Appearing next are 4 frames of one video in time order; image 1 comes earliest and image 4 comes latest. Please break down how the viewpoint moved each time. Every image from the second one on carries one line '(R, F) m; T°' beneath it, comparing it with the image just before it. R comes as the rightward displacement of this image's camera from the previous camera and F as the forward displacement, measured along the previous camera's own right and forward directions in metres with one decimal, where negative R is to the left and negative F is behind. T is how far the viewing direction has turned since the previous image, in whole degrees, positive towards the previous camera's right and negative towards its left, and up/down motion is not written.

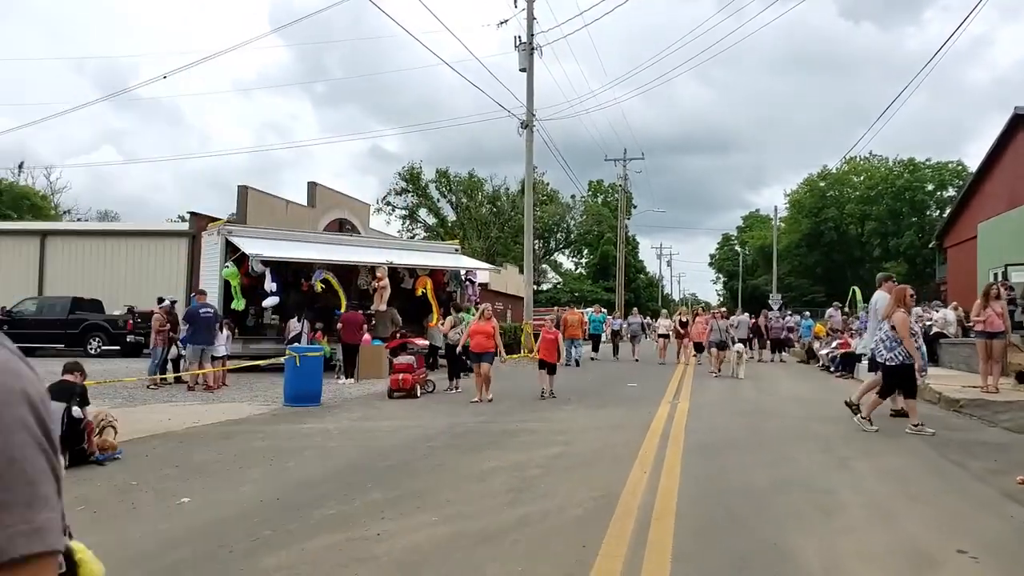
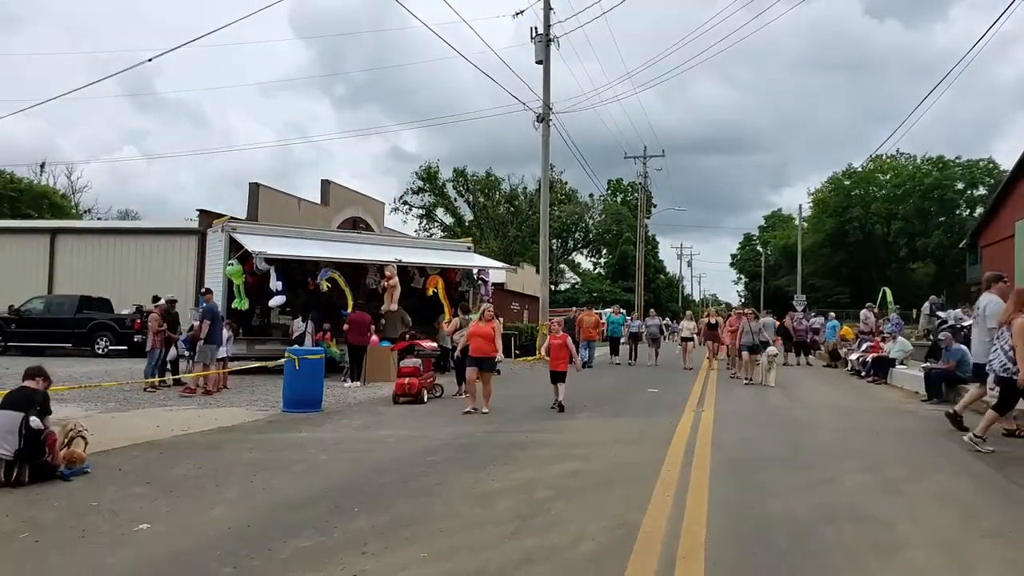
(+0.1, +0.9) m; -1°
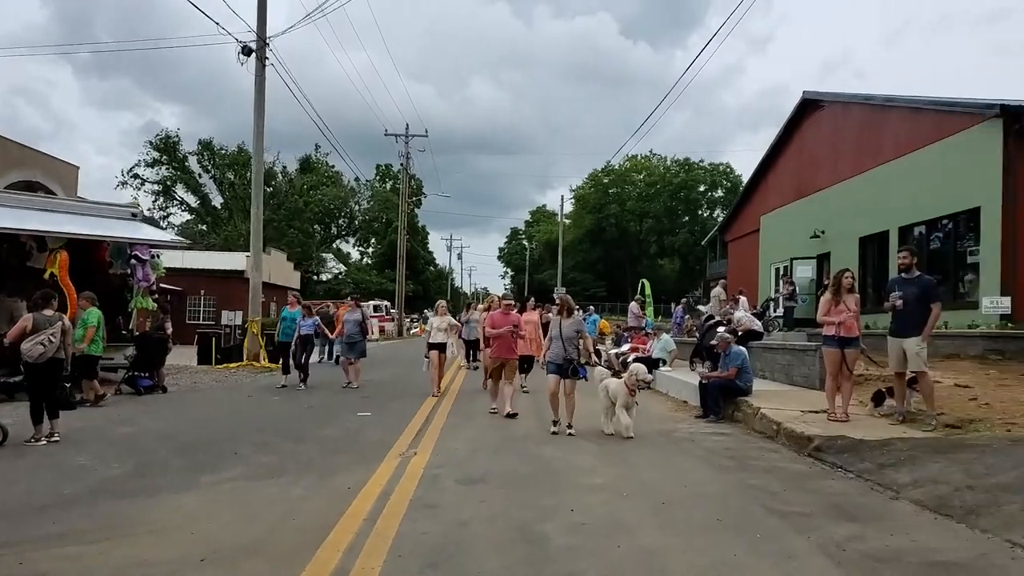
(+1.8, +4.5) m; +17°
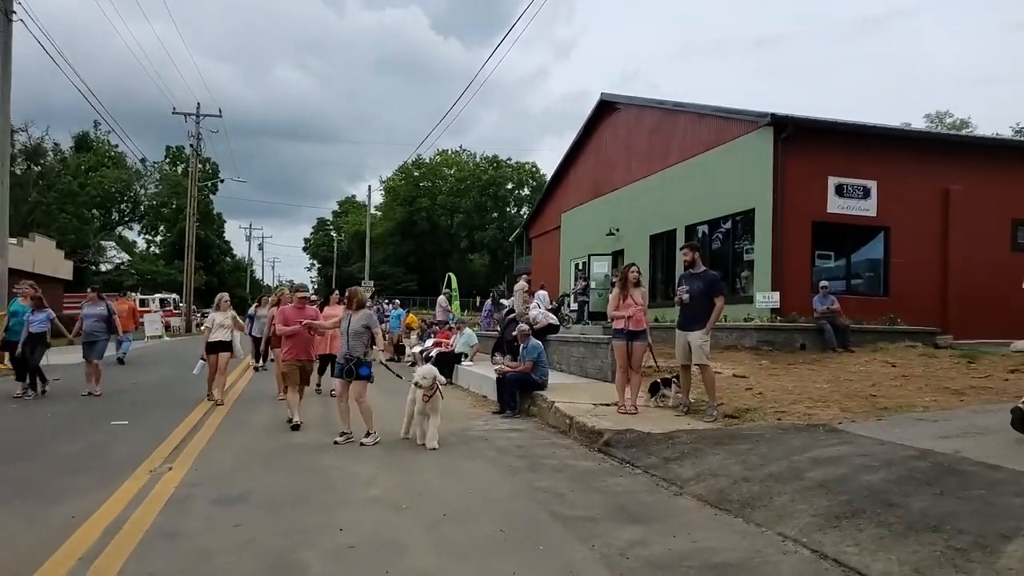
(+0.3, +0.6) m; +14°
